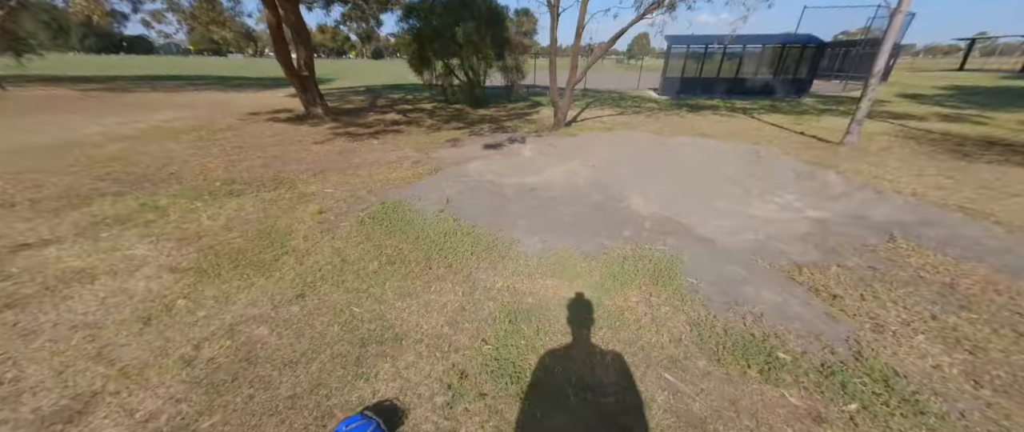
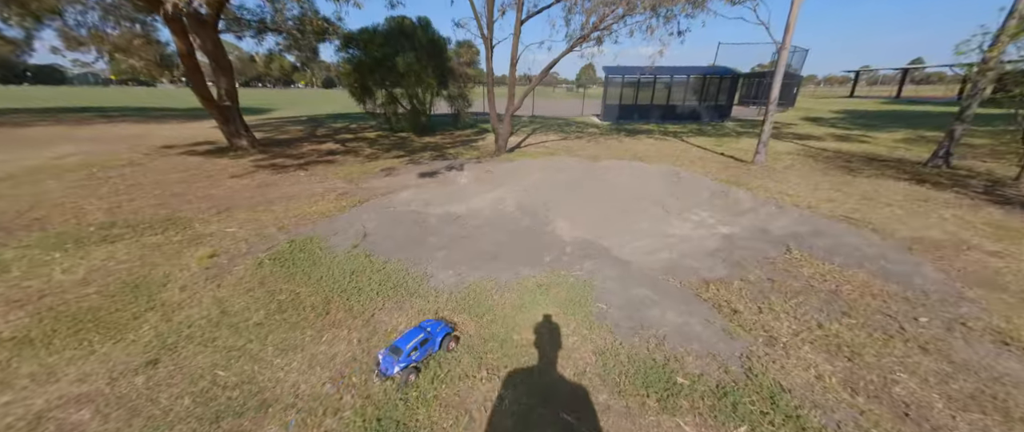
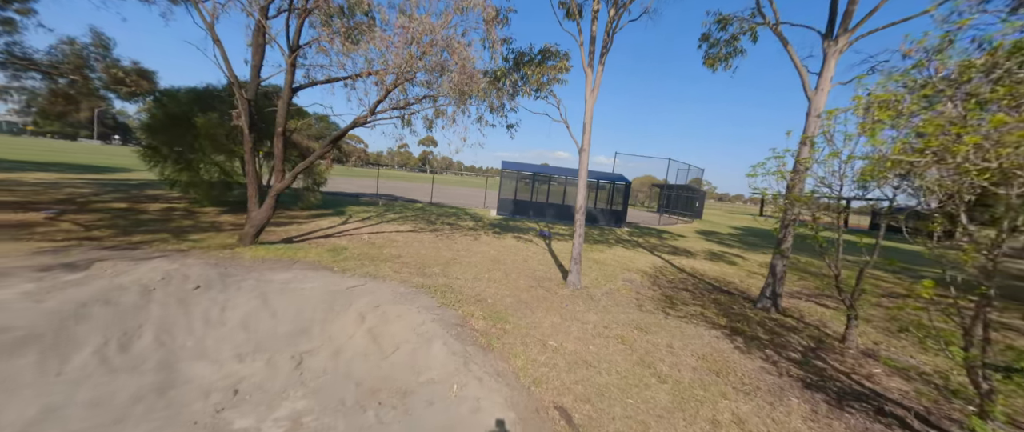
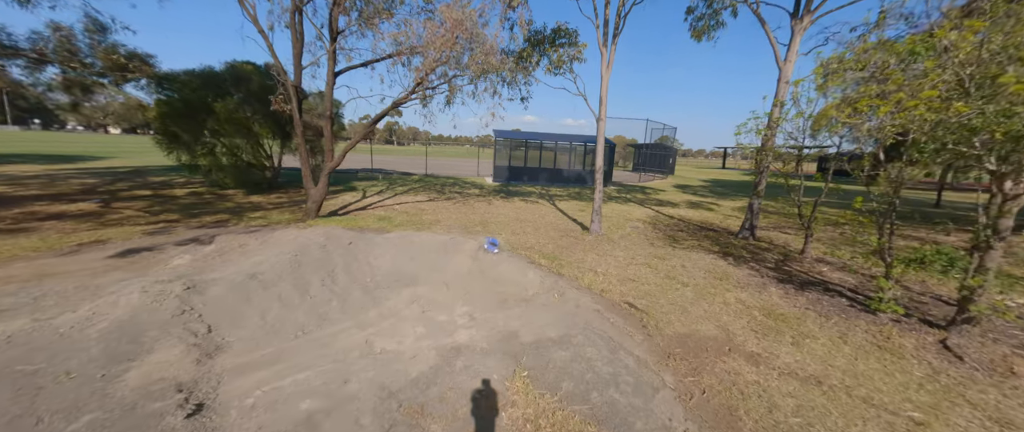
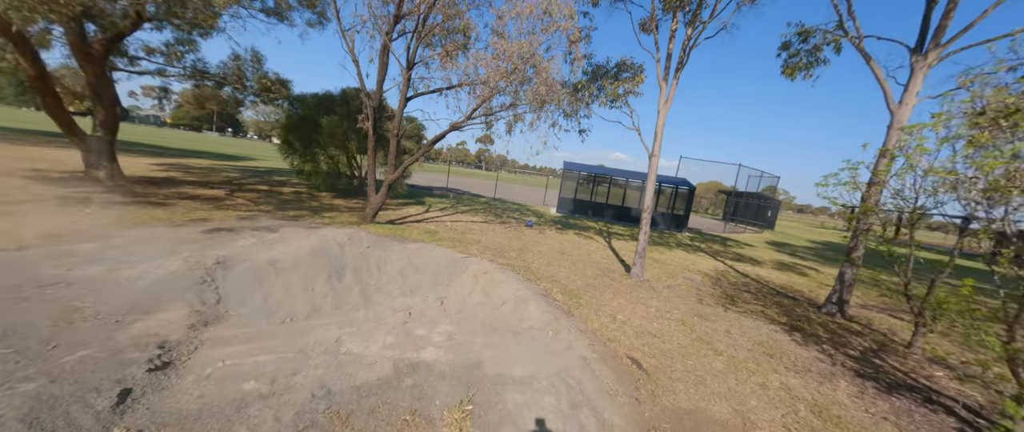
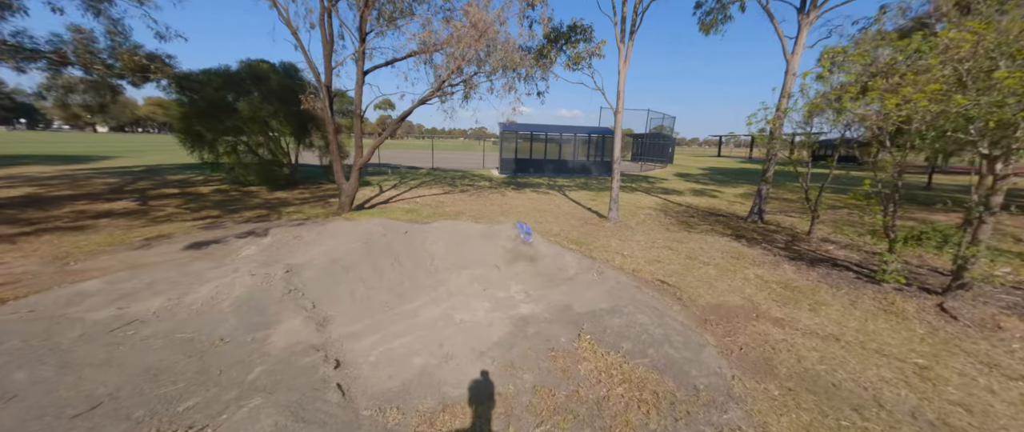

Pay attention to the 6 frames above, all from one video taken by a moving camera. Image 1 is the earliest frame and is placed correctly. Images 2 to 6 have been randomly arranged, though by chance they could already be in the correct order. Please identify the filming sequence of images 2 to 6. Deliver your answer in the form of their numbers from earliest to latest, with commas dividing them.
2, 6, 4, 3, 5
